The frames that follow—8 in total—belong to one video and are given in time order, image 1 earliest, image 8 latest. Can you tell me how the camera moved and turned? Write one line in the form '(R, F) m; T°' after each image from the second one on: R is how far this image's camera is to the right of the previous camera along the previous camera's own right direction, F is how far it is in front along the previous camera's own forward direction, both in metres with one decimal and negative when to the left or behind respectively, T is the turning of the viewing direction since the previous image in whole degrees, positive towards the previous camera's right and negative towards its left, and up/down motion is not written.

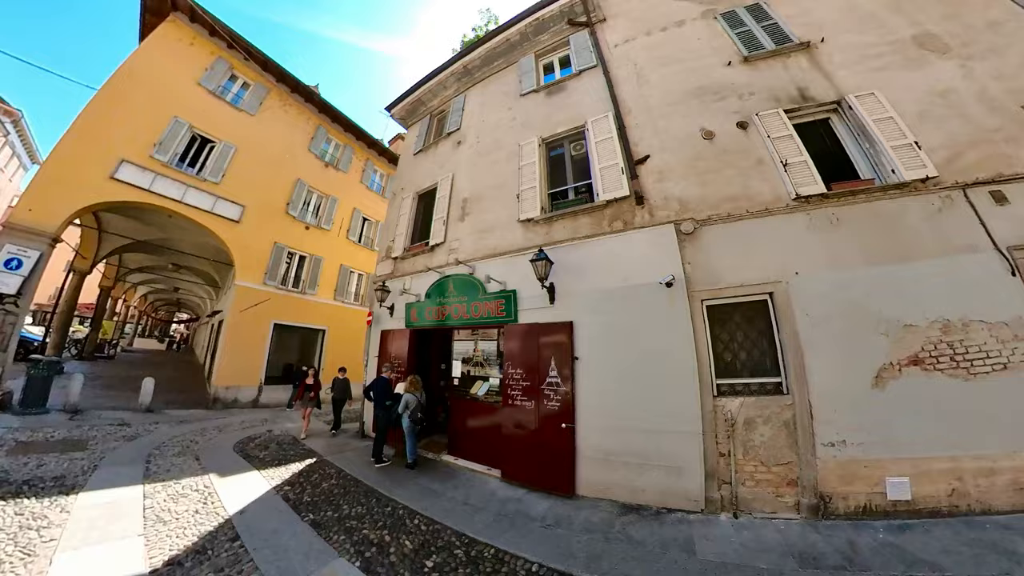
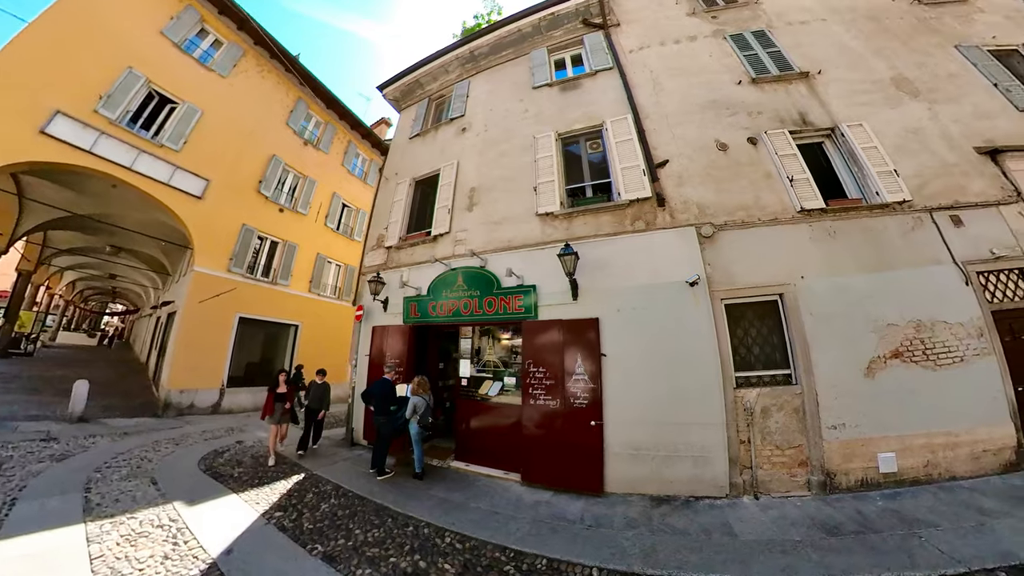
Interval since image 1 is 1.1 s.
(-1.2, +0.1) m; +7°
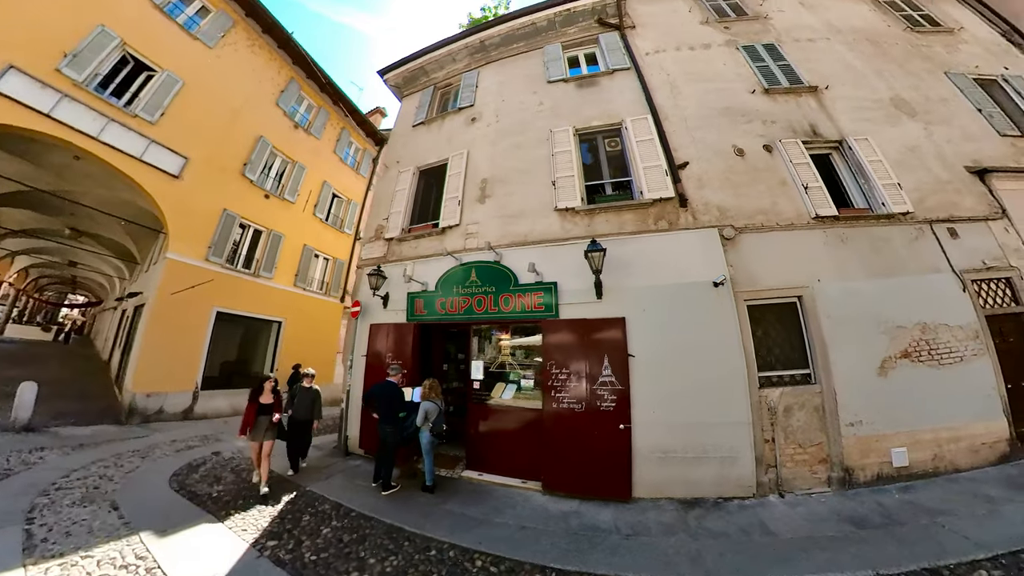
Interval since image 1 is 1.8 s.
(-0.8, +0.2) m; +4°
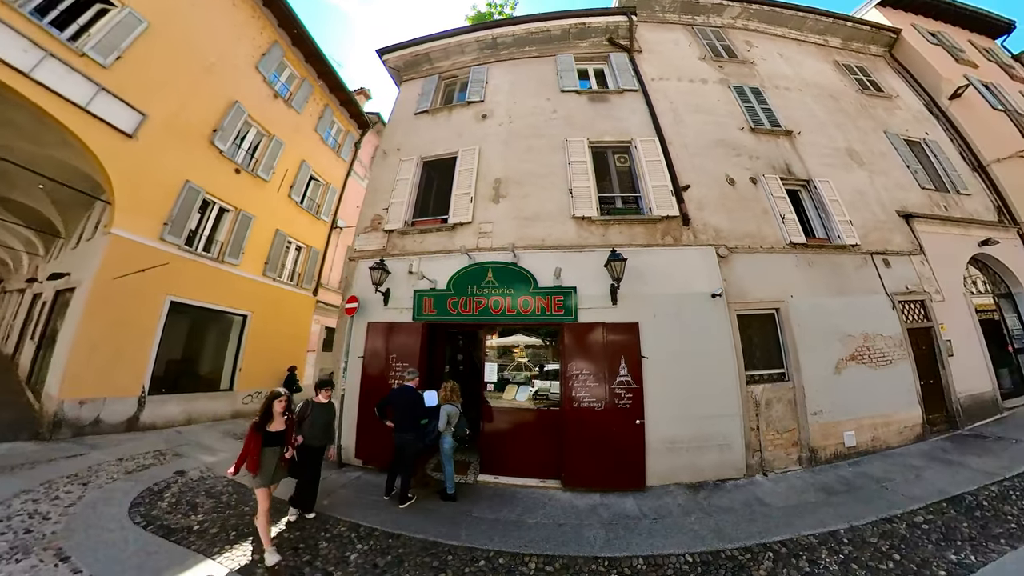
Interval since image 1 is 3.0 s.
(-1.3, 0.0) m; +8°
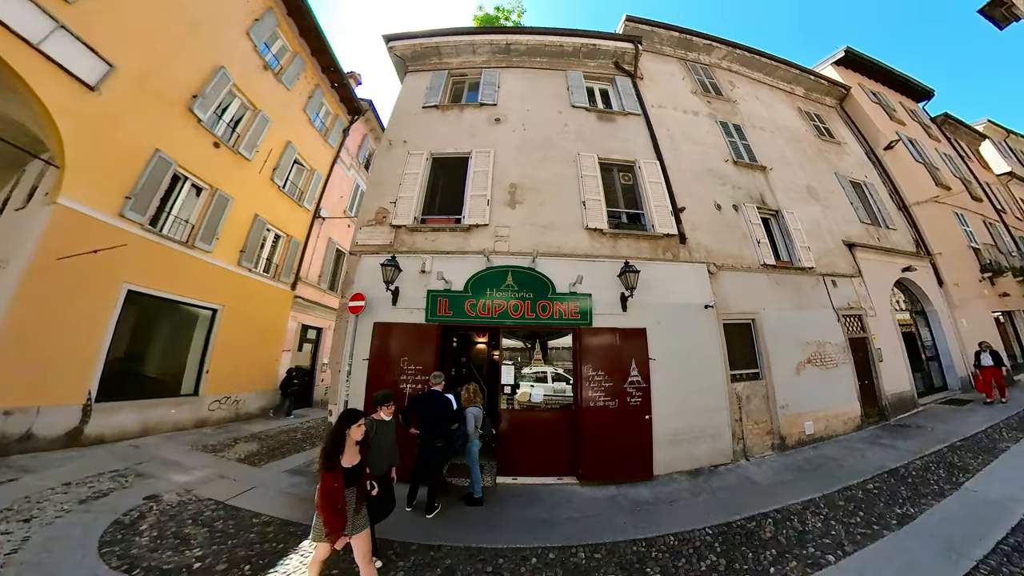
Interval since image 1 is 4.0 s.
(-1.2, -0.1) m; +7°
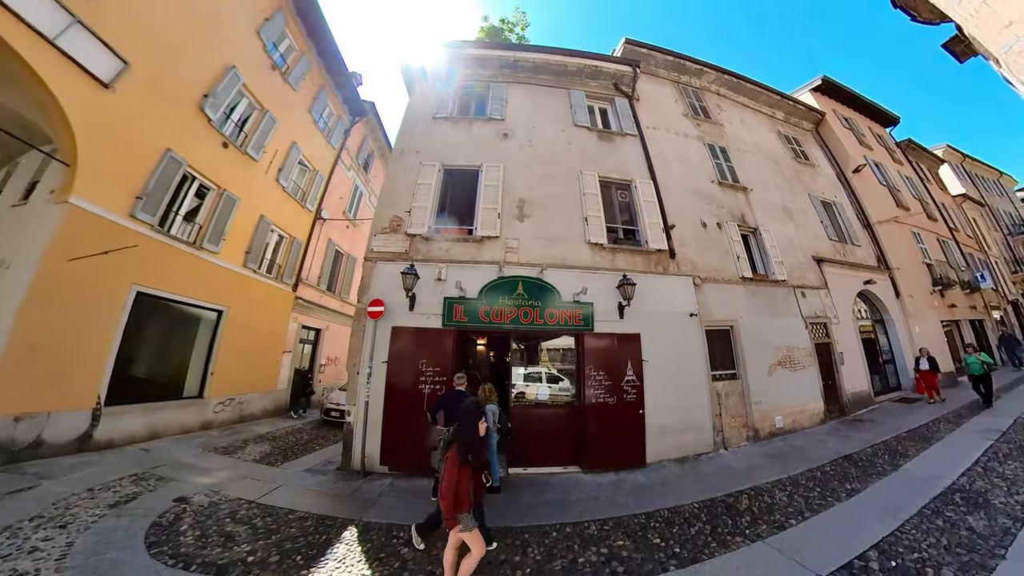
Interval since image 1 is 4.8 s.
(-0.6, -0.6) m; +3°
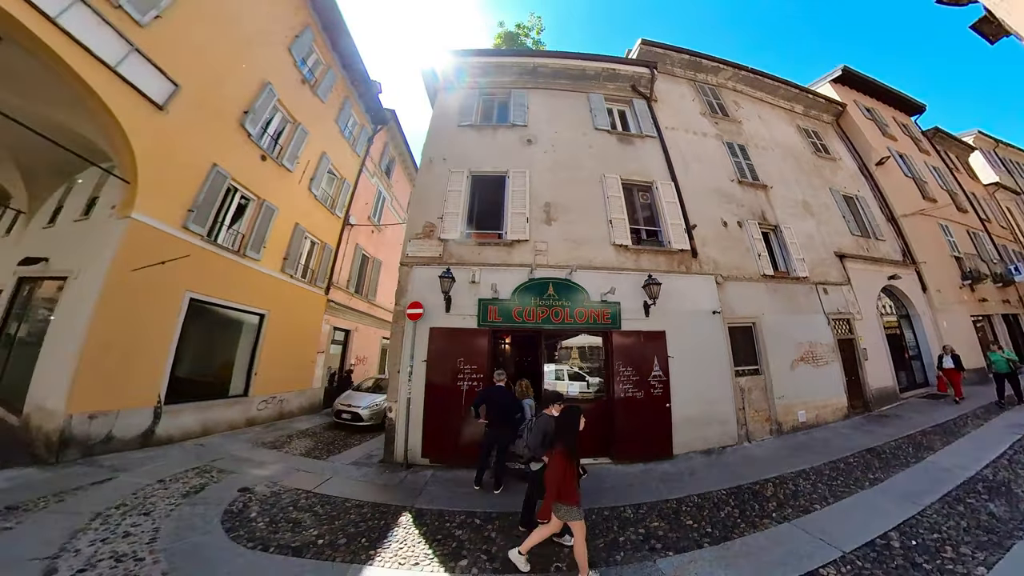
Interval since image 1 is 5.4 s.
(-0.6, -0.4) m; -2°
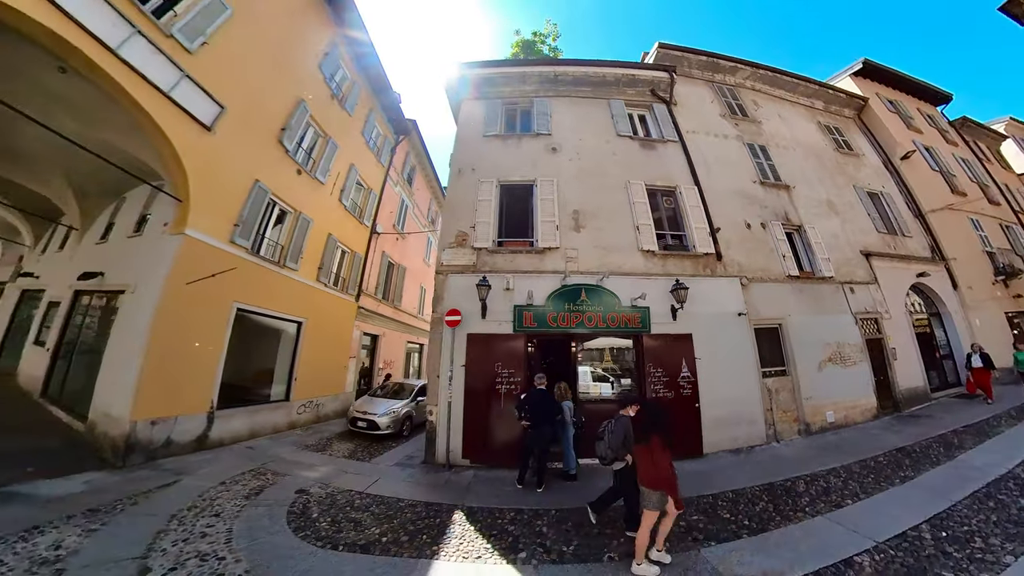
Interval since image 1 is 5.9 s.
(-0.7, -0.3) m; -2°
